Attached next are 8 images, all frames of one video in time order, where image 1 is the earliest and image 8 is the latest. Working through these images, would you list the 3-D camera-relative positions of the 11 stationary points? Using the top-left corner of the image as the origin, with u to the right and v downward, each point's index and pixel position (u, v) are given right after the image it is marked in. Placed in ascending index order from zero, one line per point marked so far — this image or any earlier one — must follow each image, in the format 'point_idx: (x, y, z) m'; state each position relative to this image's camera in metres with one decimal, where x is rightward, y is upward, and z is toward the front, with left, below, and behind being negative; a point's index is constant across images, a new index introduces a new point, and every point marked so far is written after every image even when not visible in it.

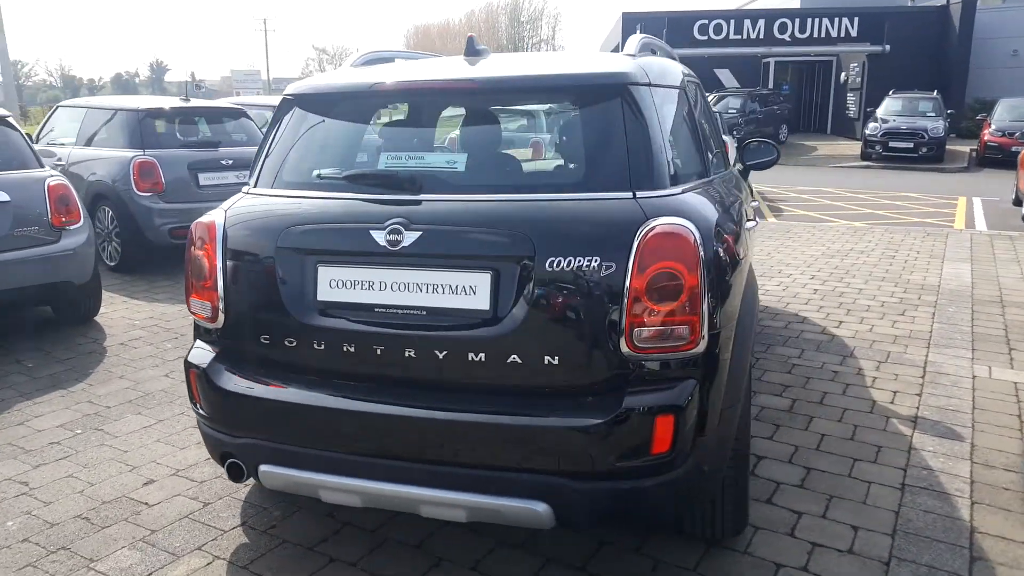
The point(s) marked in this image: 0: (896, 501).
0: (+1.7, -0.9, +3.3) m
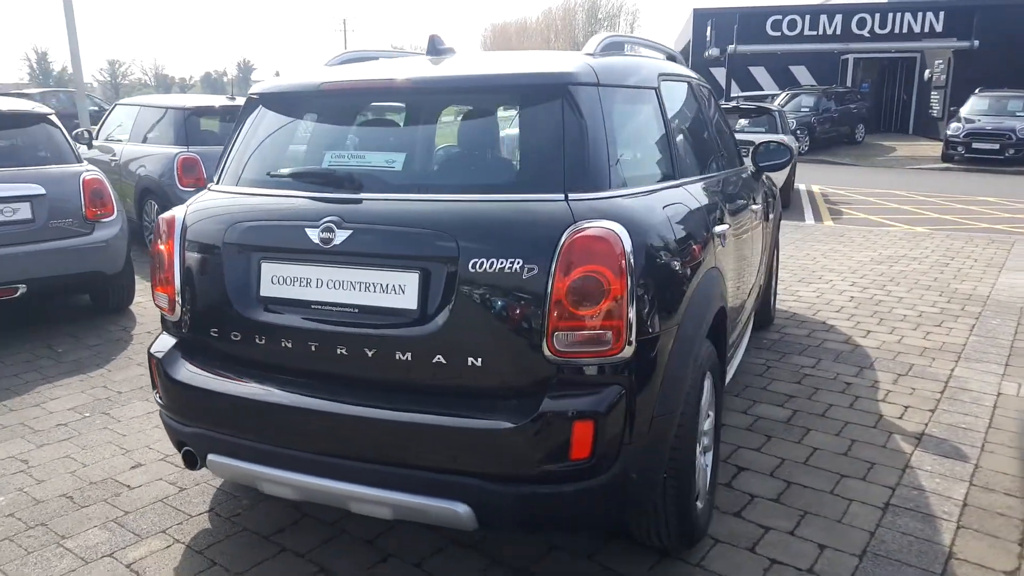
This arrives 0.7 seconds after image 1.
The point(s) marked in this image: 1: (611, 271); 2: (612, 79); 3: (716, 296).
0: (+1.5, -1.0, +3.2) m
1: (+0.3, +0.1, +2.3) m
2: (+0.3, +0.8, +2.8) m
3: (+0.8, 0.0, +3.0) m
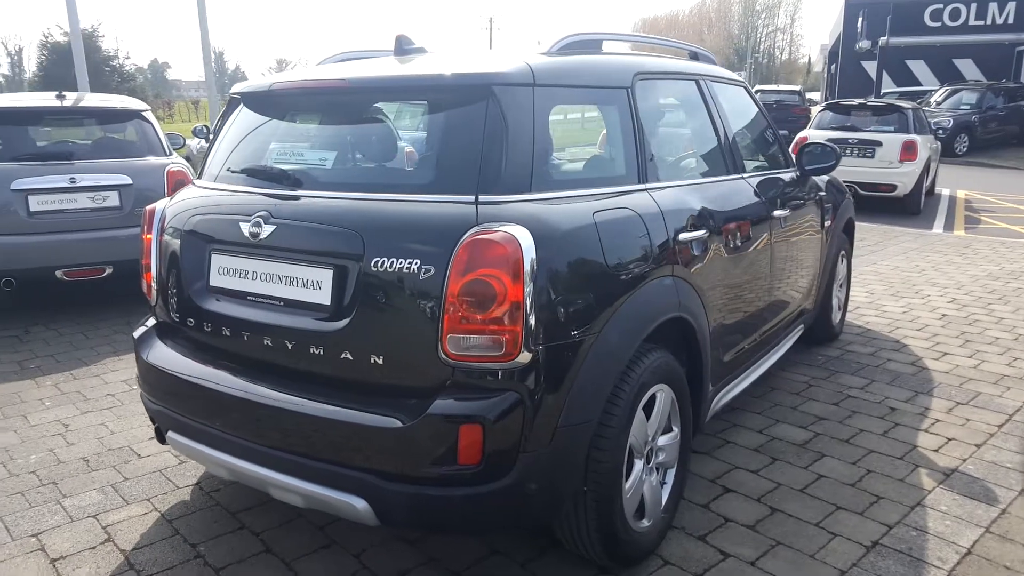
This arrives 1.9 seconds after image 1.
0: (+1.3, -1.0, +2.9) m
1: (0.0, 0.0, +2.3) m
2: (+0.1, +0.8, +2.7) m
3: (+0.6, -0.1, +2.8) m
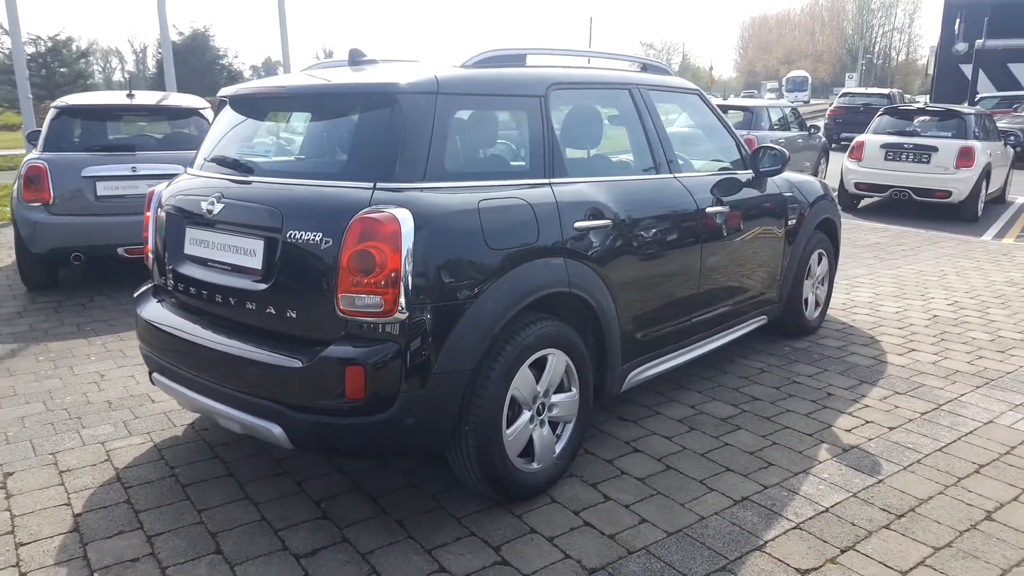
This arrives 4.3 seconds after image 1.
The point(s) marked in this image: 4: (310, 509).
0: (+0.9, -1.0, +3.3) m
1: (-0.5, +0.2, +2.8) m
2: (-0.2, +0.9, +3.2) m
3: (+0.2, 0.0, +3.3) m
4: (-0.9, -0.9, +3.3) m
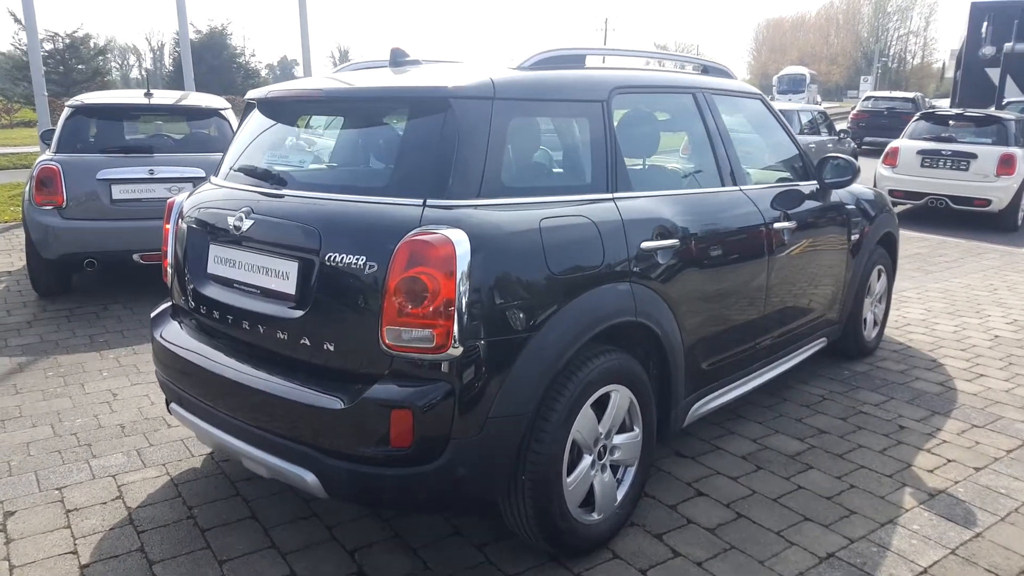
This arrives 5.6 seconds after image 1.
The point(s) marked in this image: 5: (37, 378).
0: (+1.1, -1.1, +2.9) m
1: (-0.2, 0.0, +2.4) m
2: (0.0, +0.7, +2.9) m
3: (+0.4, -0.1, +2.9) m
4: (-0.6, -1.0, +2.9) m
5: (-3.0, -0.6, +4.9) m
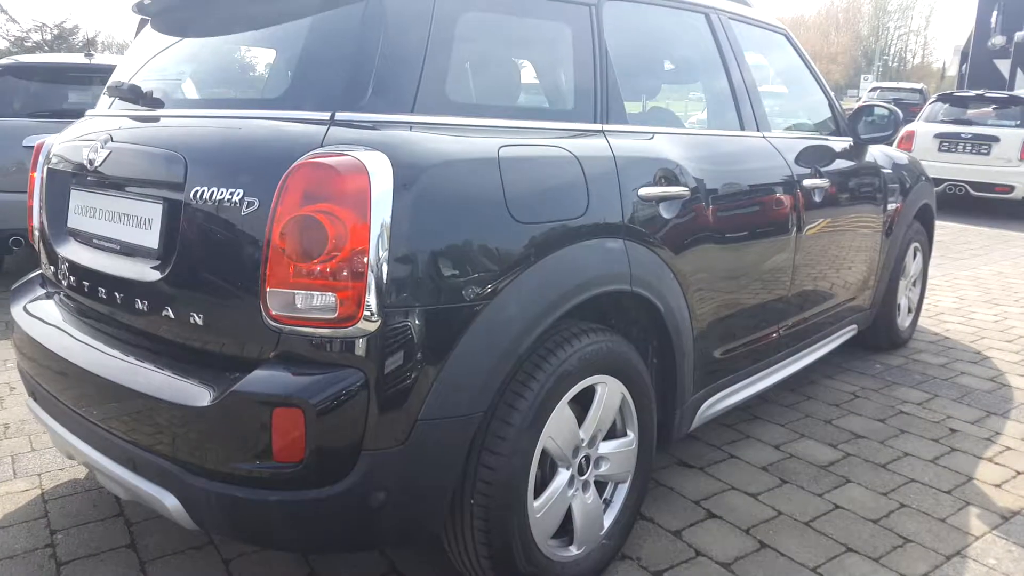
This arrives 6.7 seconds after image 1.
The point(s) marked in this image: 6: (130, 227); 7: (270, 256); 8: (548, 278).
0: (+1.0, -1.0, +2.2) m
1: (-0.4, +0.2, +1.7) m
2: (-0.1, +0.9, +2.2) m
3: (+0.3, 0.0, +2.2) m
4: (-0.8, -0.9, +2.2) m
5: (-3.2, -0.4, +4.2) m
6: (-1.0, +0.2, +2.1) m
7: (-0.5, +0.1, +1.7) m
8: (+0.1, 0.0, +2.0) m
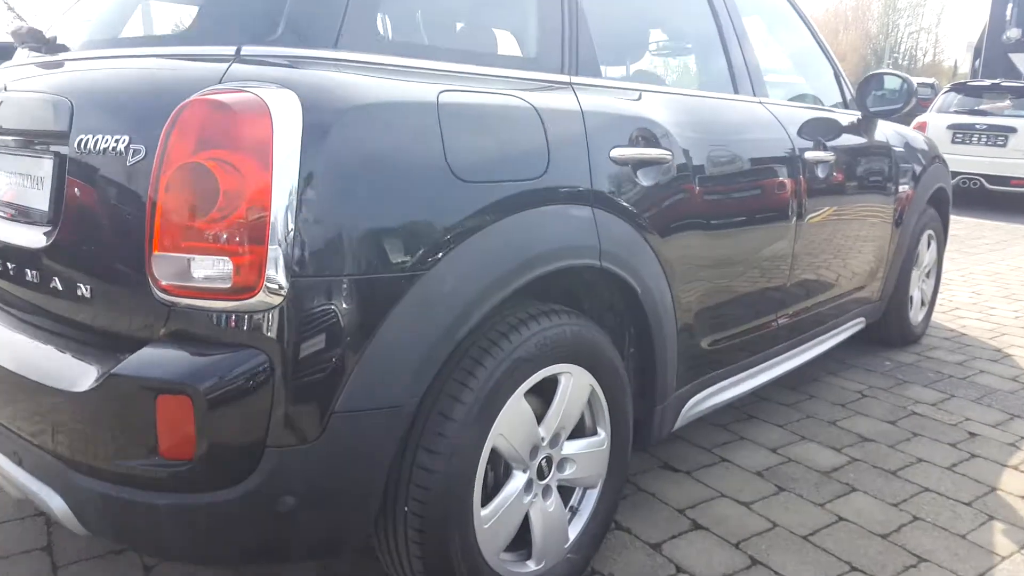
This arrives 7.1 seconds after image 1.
0: (+0.8, -0.9, +1.9) m
1: (-0.5, +0.2, +1.4) m
2: (-0.2, +0.9, +1.9) m
3: (+0.2, +0.1, +1.9) m
4: (-0.9, -0.9, +1.9) m
5: (-3.3, -0.3, +3.9) m
6: (-1.2, +0.2, +1.8) m
7: (-0.7, +0.1, +1.5) m
8: (0.0, +0.1, +1.7) m
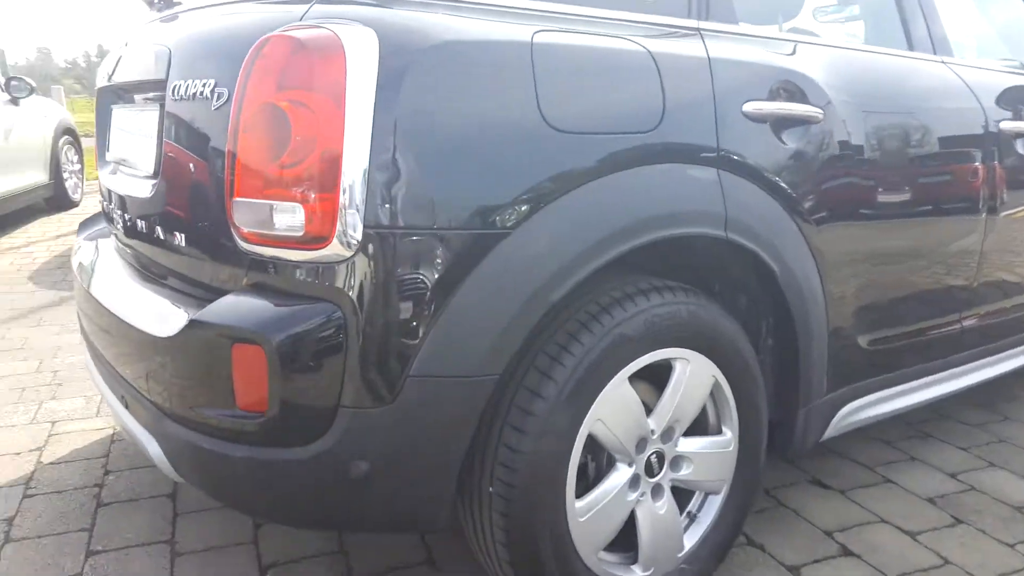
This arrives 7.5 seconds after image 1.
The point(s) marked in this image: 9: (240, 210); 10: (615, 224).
0: (+1.0, -0.9, +1.5) m
1: (-0.3, +0.3, +1.3) m
2: (+0.1, +1.0, +1.7) m
3: (+0.4, +0.2, +1.6) m
4: (-0.7, -0.8, +1.9) m
5: (-2.5, -0.2, +4.4) m
6: (-0.9, +0.4, +1.8) m
7: (-0.5, +0.2, +1.4) m
8: (+0.2, +0.2, +1.5) m
9: (-0.5, +0.2, +1.4) m
10: (+0.2, +0.1, +1.5) m
